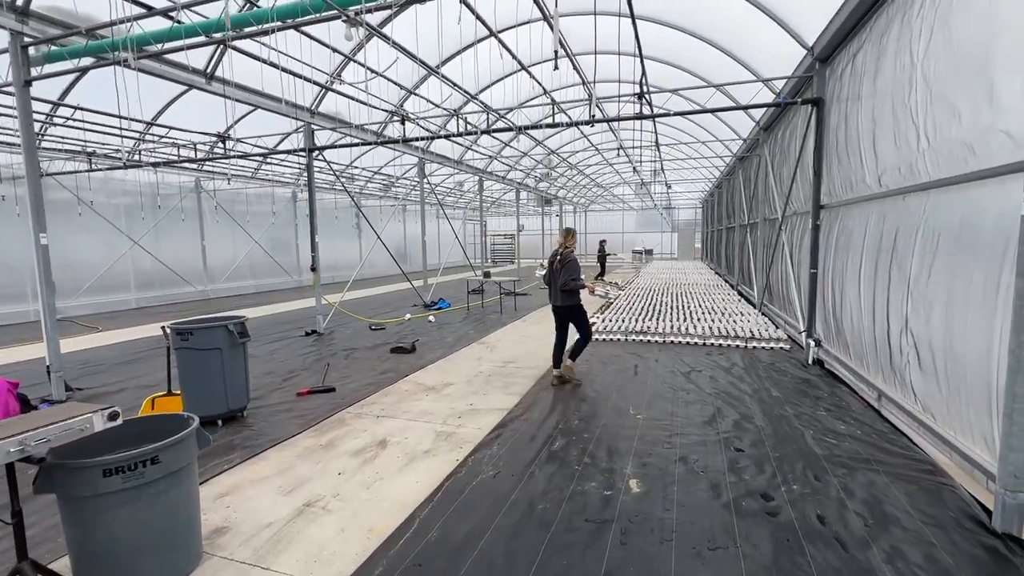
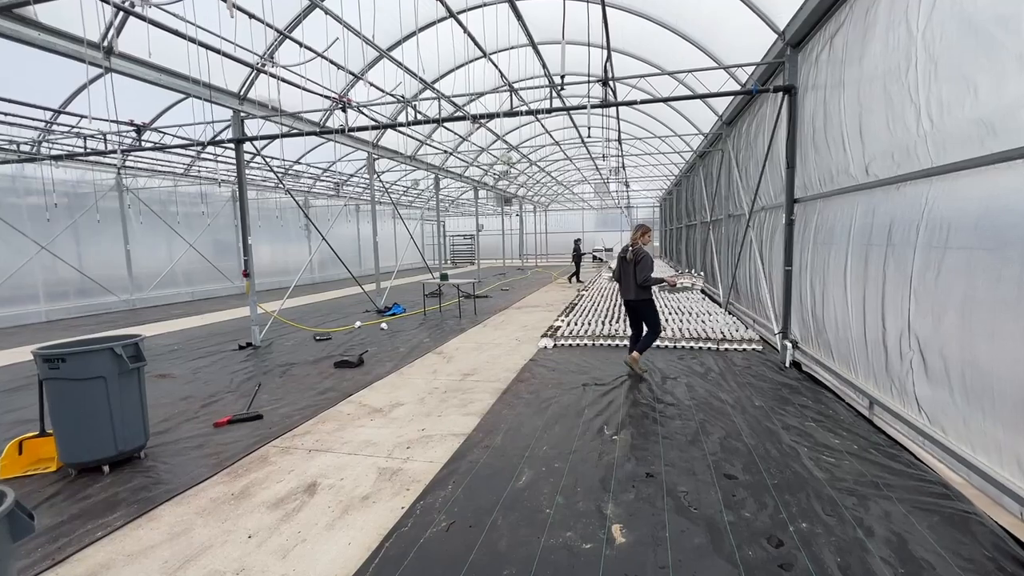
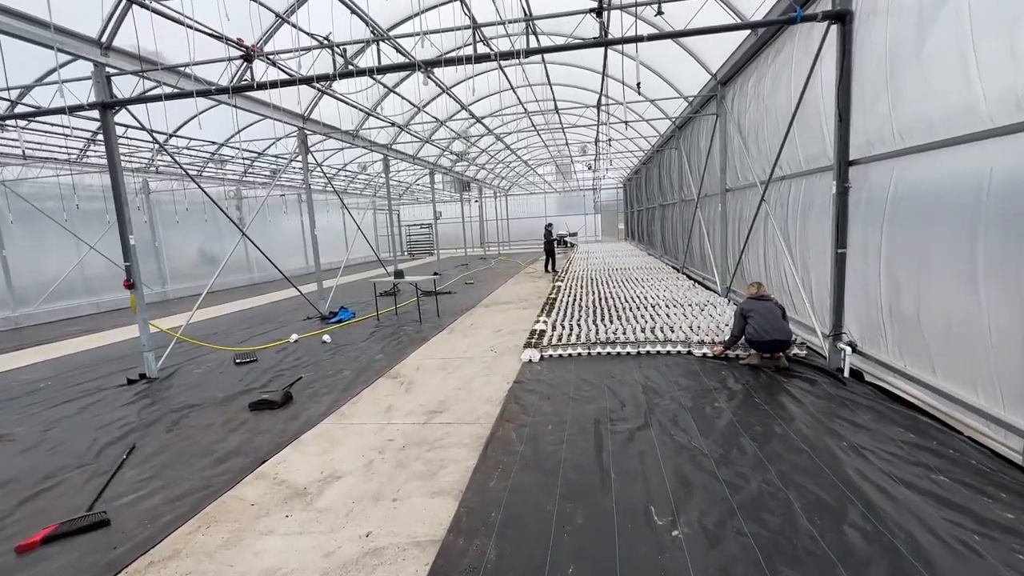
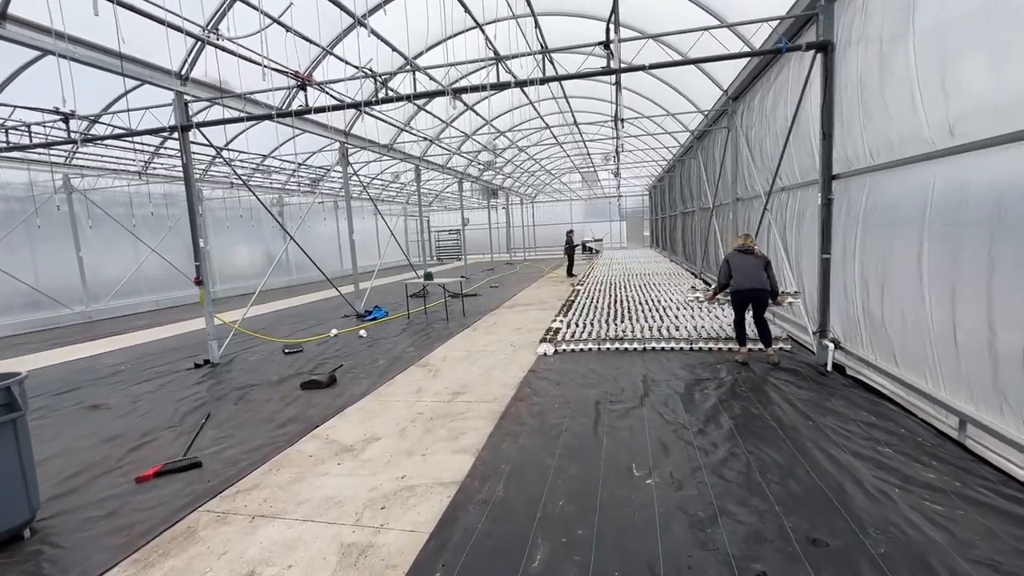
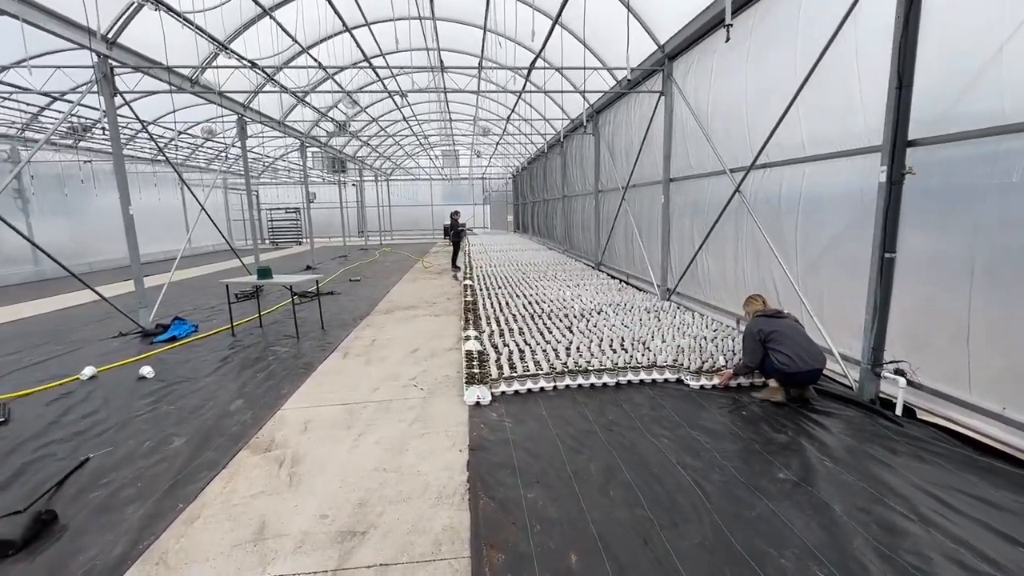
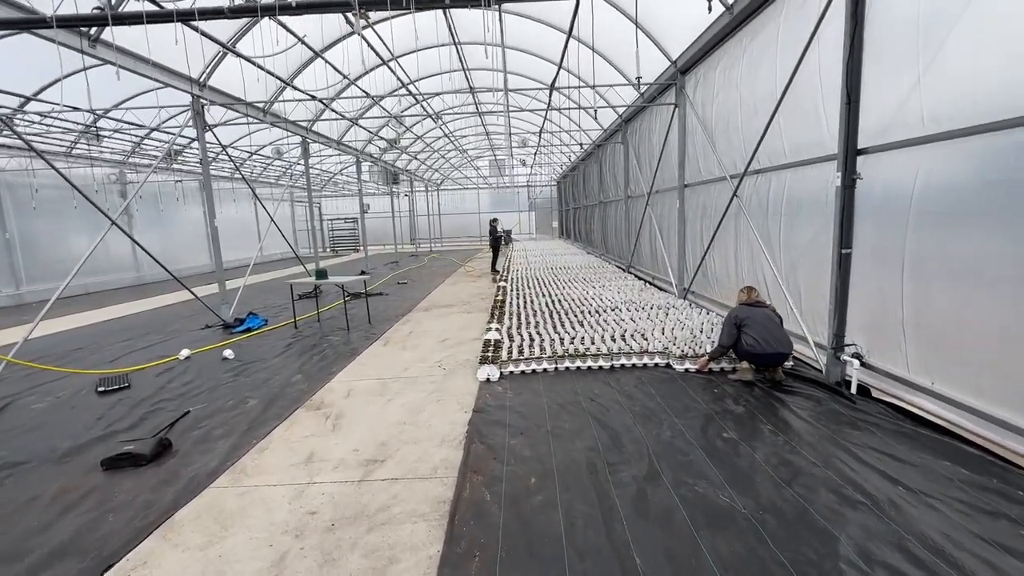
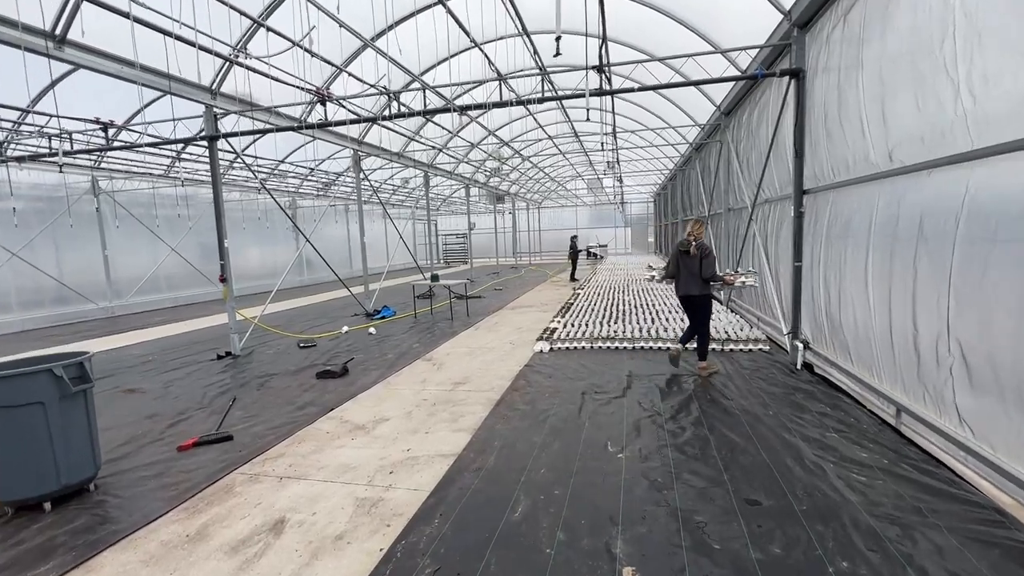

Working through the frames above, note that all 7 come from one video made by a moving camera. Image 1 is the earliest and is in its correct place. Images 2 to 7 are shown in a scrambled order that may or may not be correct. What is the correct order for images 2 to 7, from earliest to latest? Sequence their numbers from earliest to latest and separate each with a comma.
2, 7, 4, 3, 6, 5
